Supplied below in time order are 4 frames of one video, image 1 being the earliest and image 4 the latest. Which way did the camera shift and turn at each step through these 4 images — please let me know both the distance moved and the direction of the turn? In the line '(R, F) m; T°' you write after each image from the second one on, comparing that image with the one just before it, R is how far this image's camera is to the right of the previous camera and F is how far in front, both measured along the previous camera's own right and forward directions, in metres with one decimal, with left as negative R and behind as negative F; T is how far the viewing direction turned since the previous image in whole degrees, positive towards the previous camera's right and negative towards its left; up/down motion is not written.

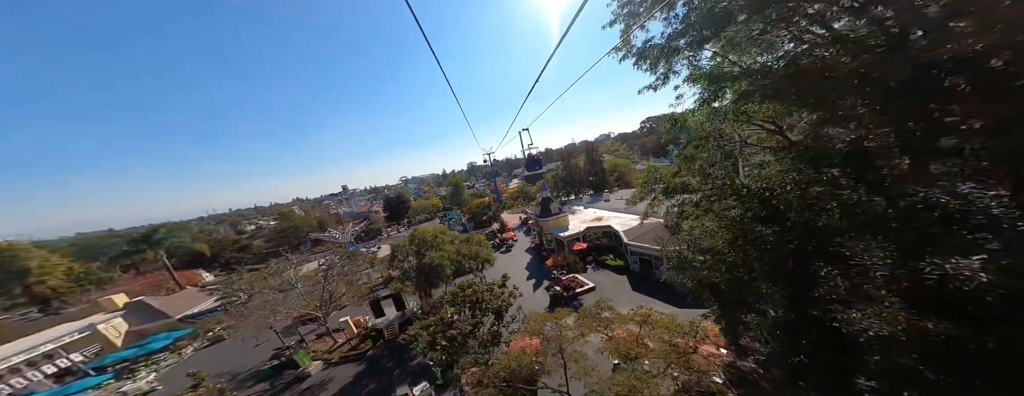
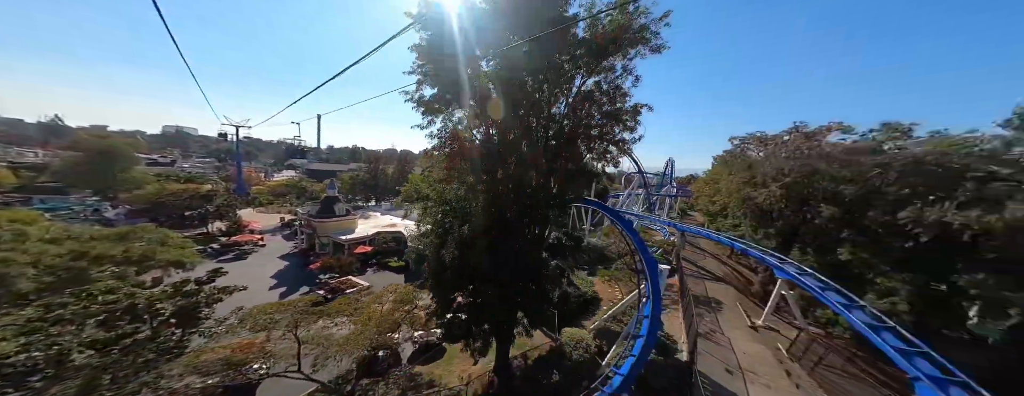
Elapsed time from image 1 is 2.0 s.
(+0.5, -2.6) m; +41°
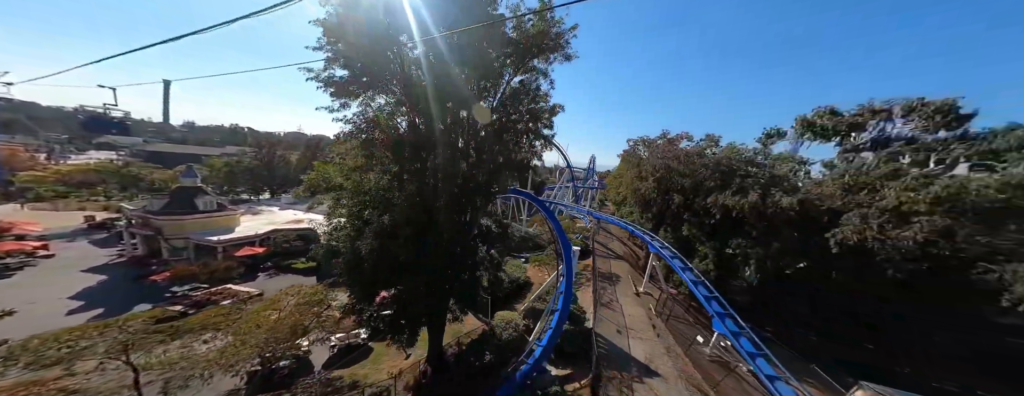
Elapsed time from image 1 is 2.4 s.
(0.0, -0.4) m; +16°
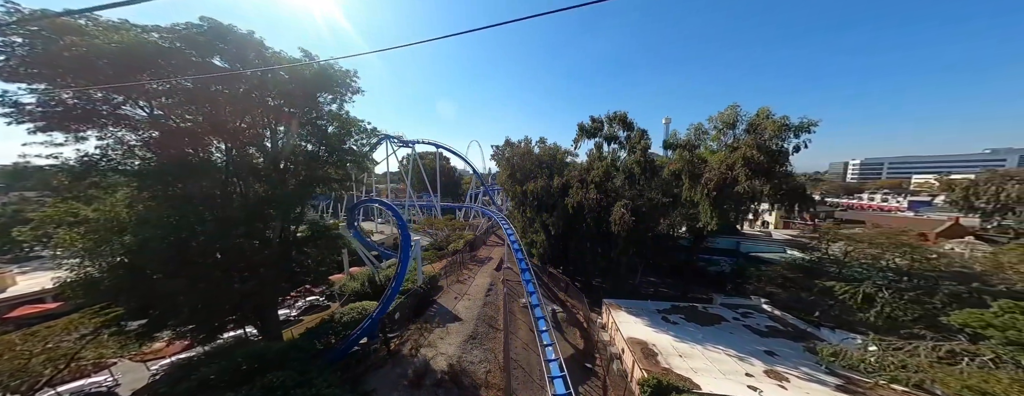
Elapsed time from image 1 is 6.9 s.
(+5.0, -3.4) m; +14°
